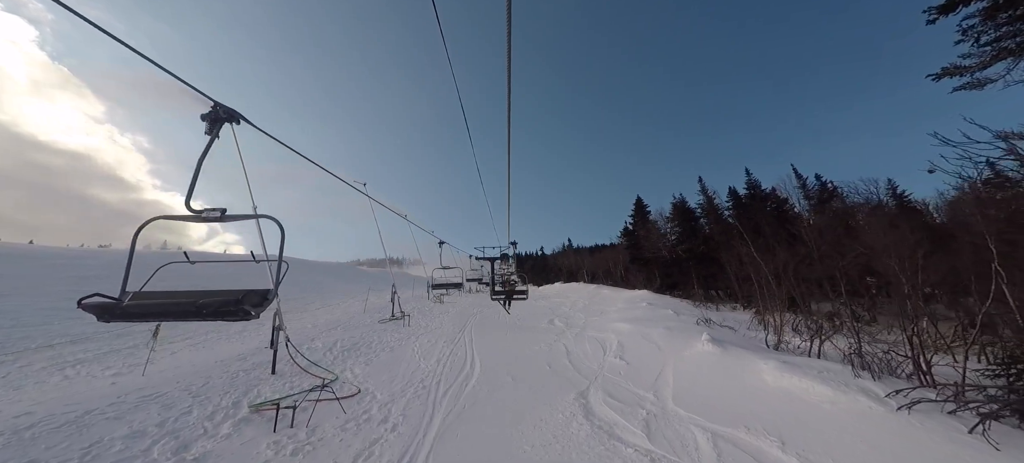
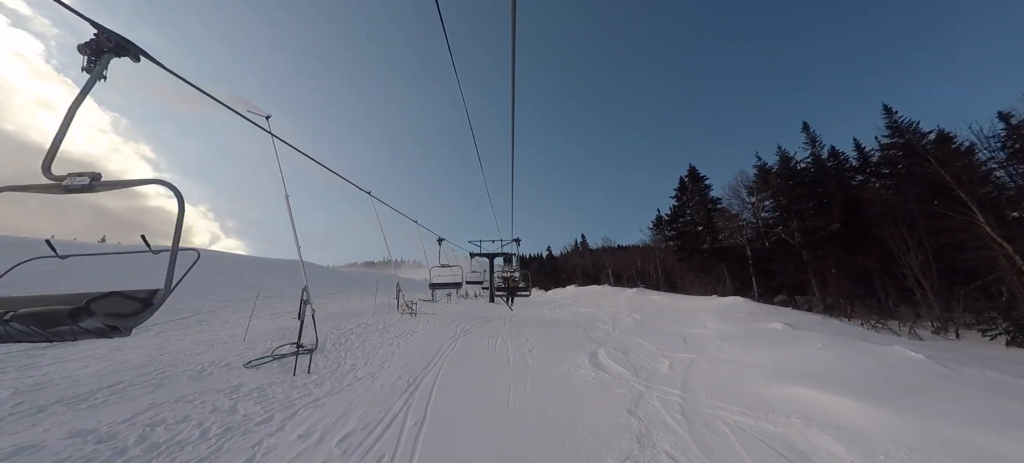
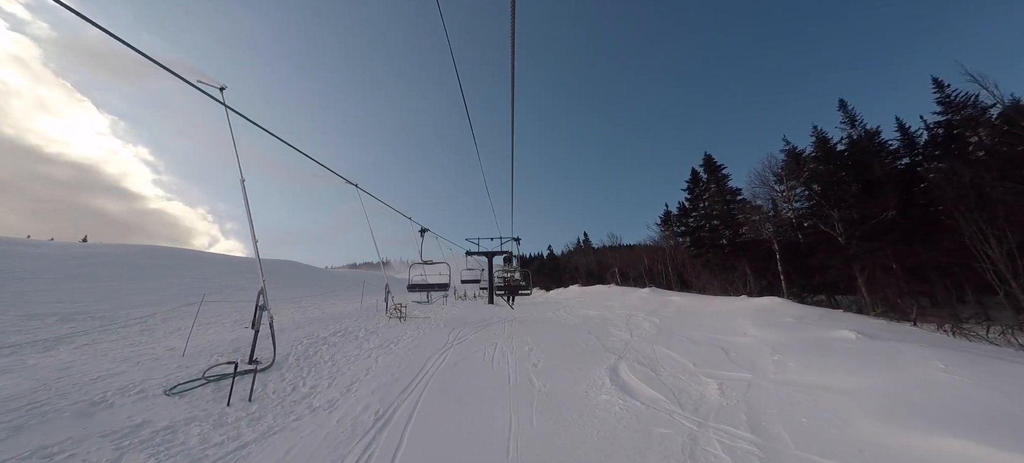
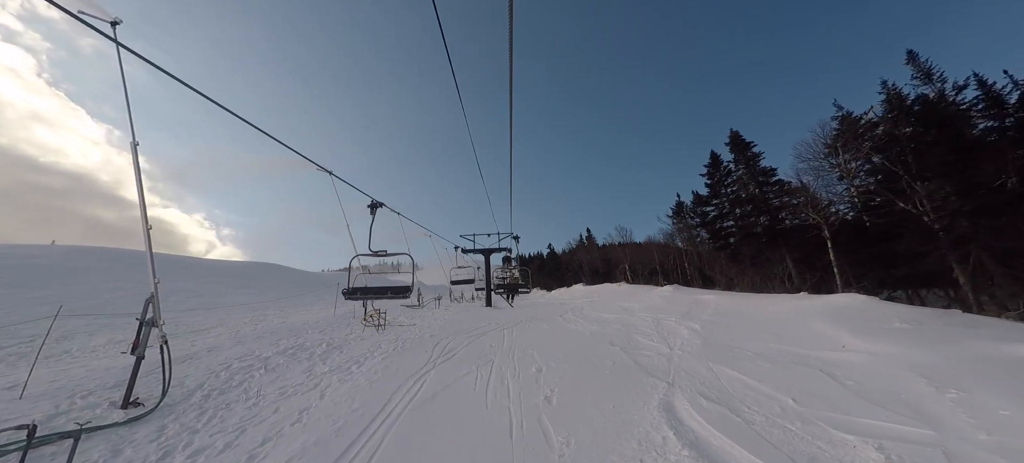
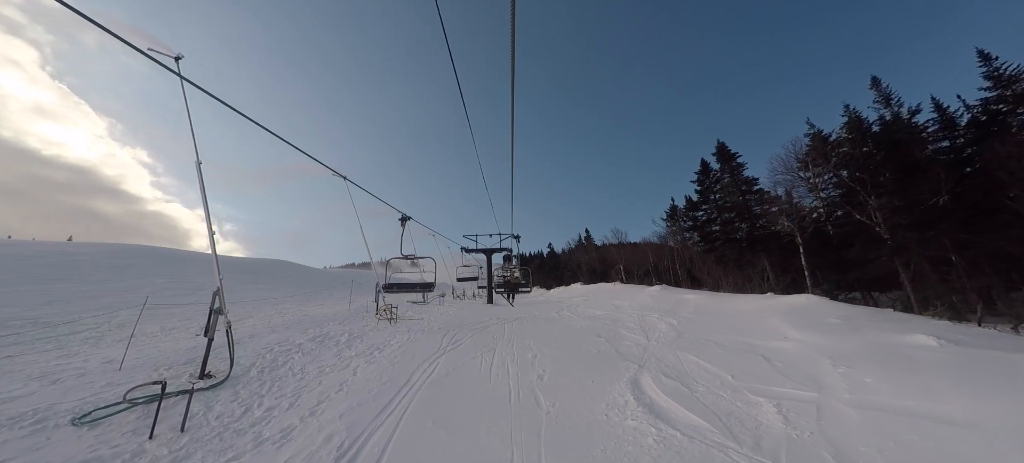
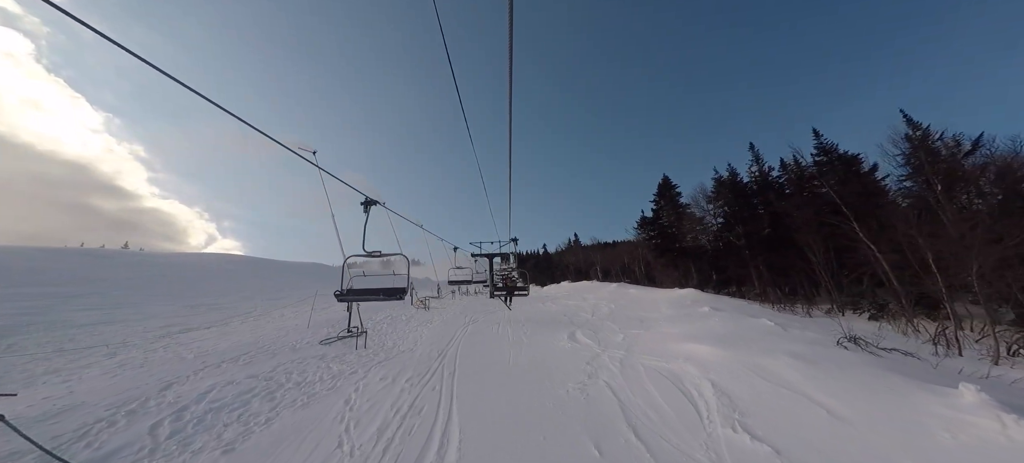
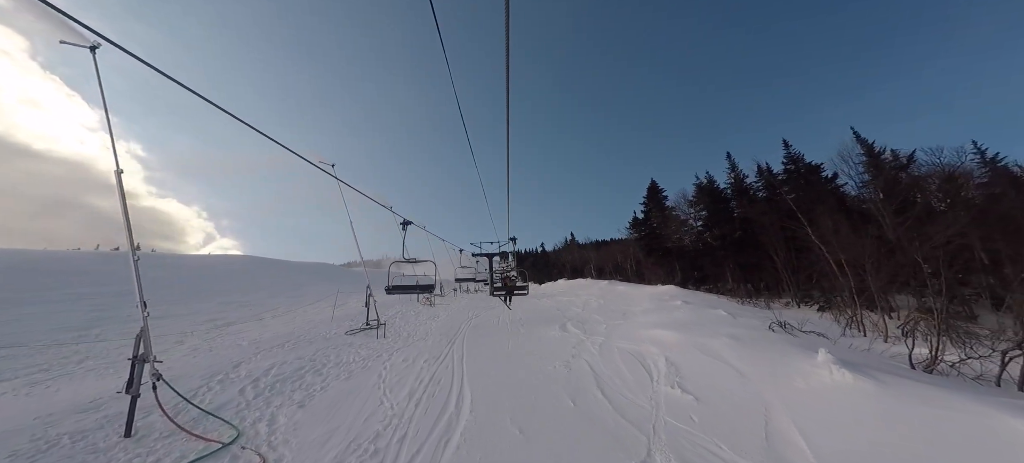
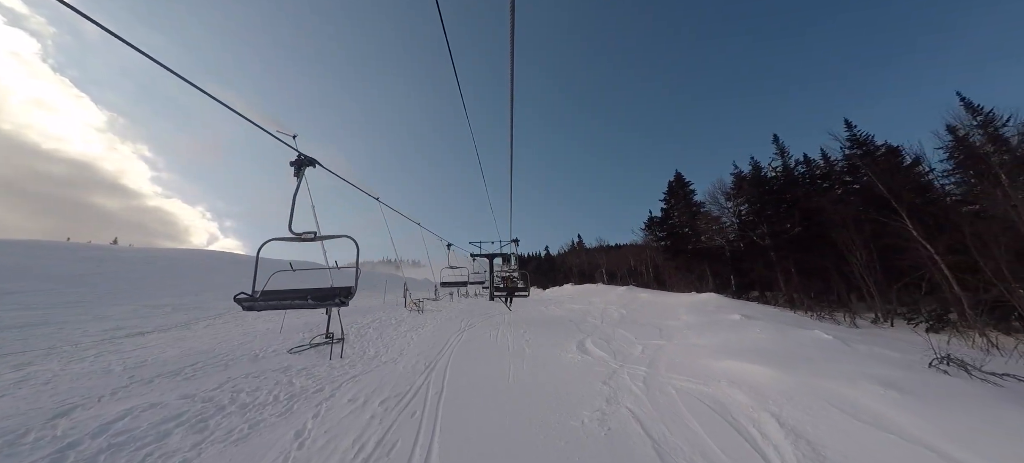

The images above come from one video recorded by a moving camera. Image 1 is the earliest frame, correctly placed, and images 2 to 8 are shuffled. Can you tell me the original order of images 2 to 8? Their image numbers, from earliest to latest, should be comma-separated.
7, 6, 8, 2, 3, 5, 4
